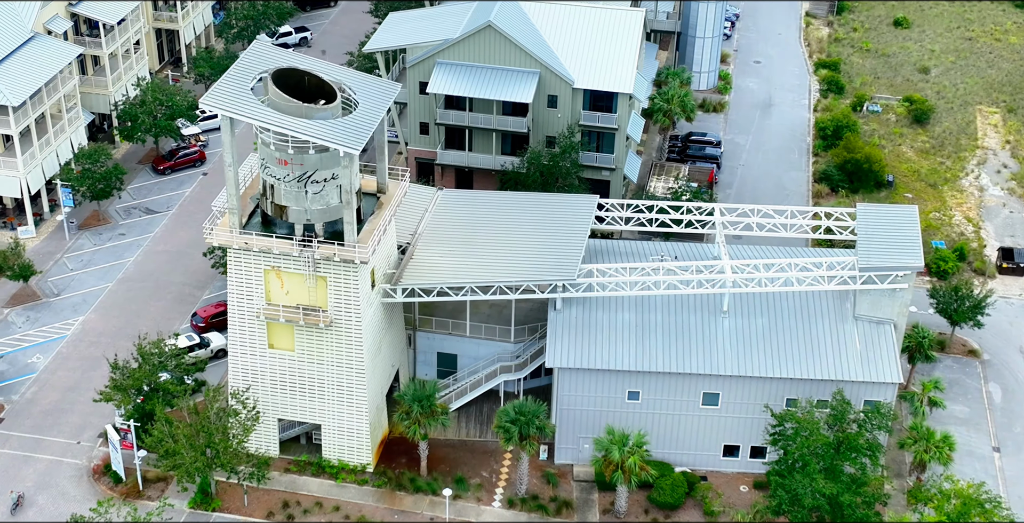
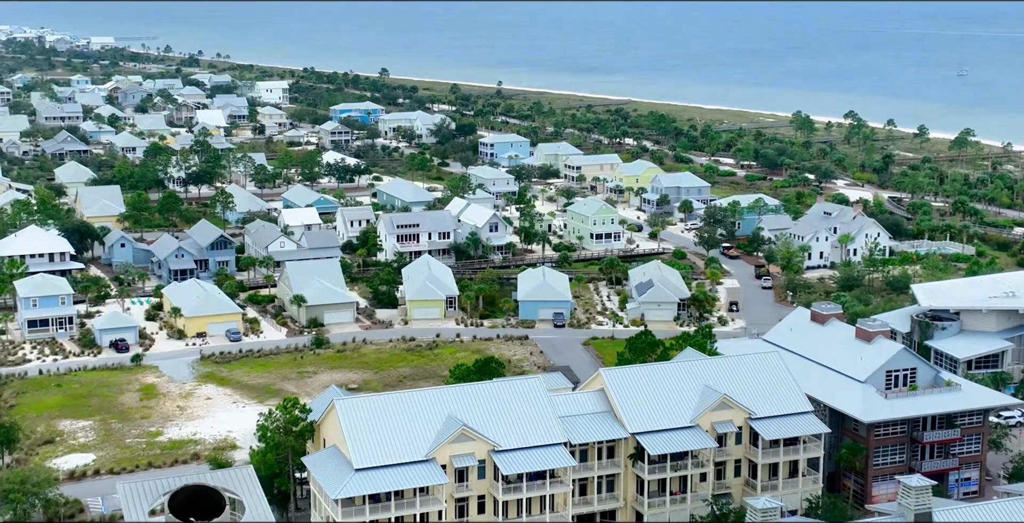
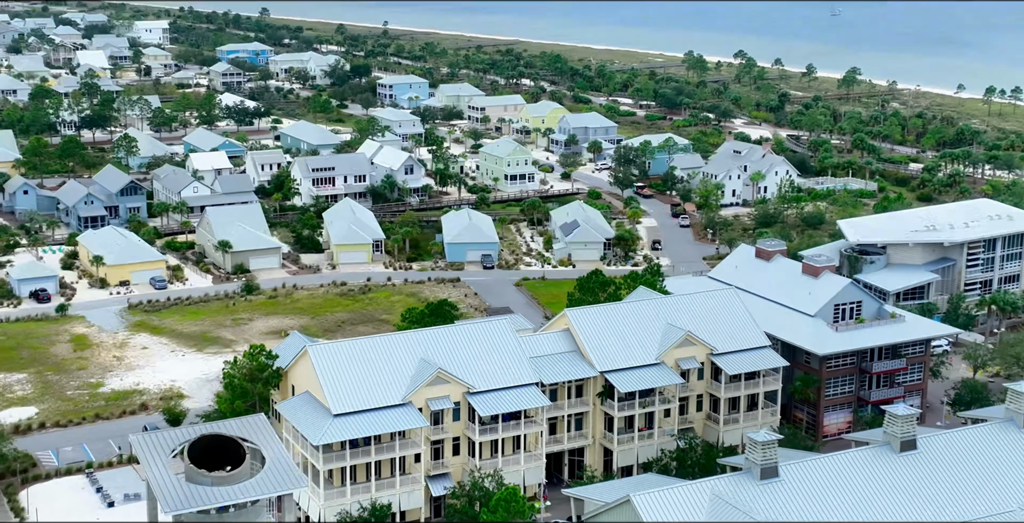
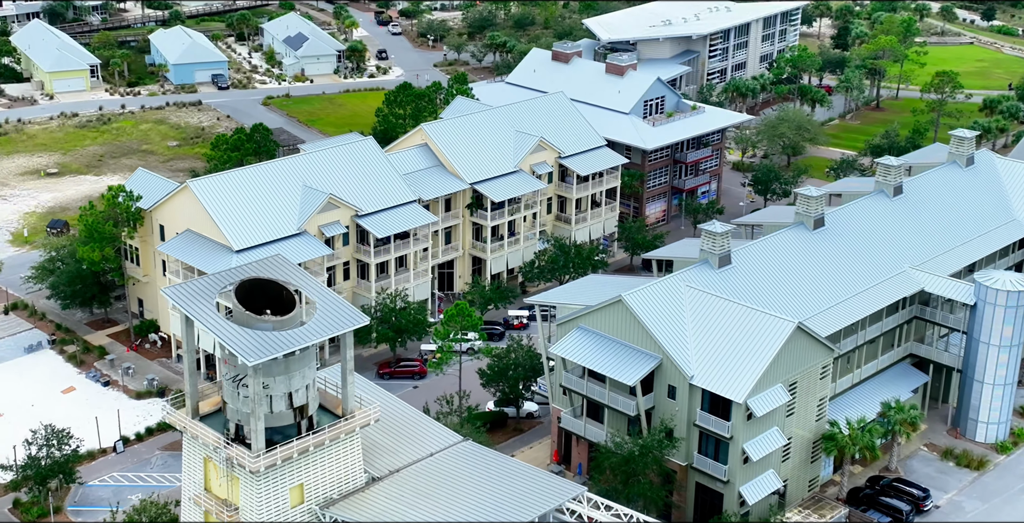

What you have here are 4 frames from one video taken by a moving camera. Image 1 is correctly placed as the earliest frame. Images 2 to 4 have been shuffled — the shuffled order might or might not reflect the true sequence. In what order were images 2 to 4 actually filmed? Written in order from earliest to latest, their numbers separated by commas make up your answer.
4, 3, 2
